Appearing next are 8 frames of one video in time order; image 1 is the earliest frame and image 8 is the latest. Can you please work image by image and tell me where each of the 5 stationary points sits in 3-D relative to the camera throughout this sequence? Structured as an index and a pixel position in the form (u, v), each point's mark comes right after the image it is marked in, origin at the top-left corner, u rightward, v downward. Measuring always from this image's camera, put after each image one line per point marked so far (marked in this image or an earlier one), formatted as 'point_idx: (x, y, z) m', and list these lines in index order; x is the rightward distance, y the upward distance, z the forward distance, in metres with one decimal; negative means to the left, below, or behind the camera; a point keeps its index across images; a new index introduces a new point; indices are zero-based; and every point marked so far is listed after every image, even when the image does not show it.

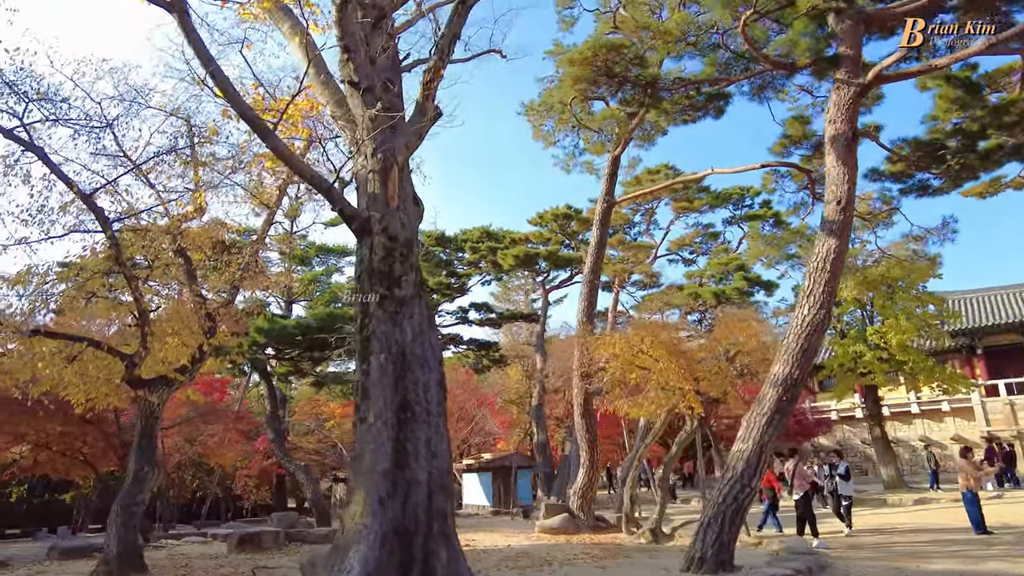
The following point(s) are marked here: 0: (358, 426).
0: (-1.2, -1.1, +5.1) m
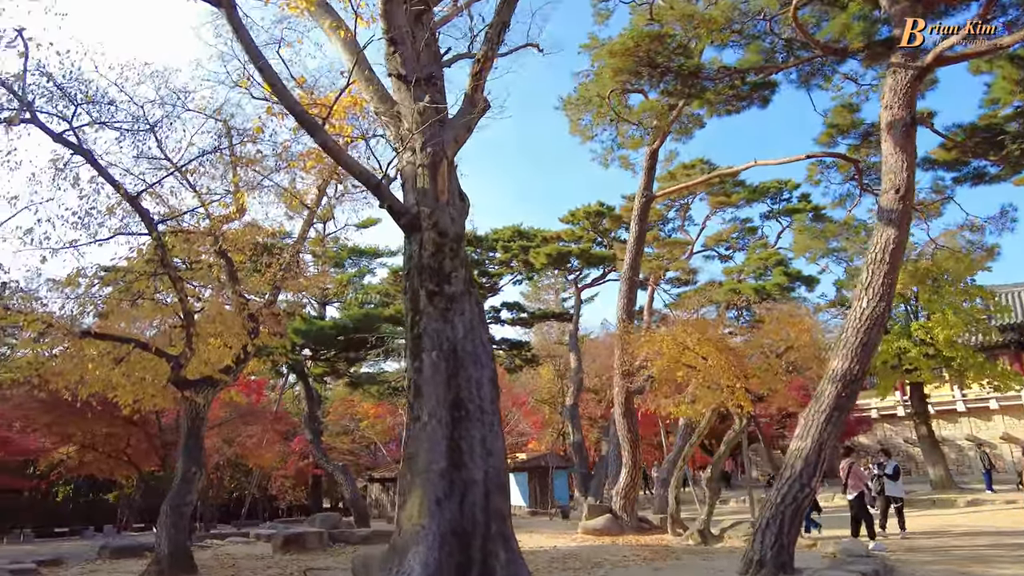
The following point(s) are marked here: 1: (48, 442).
0: (-0.8, -1.0, +5.0) m
1: (-12.1, -4.0, +17.0) m
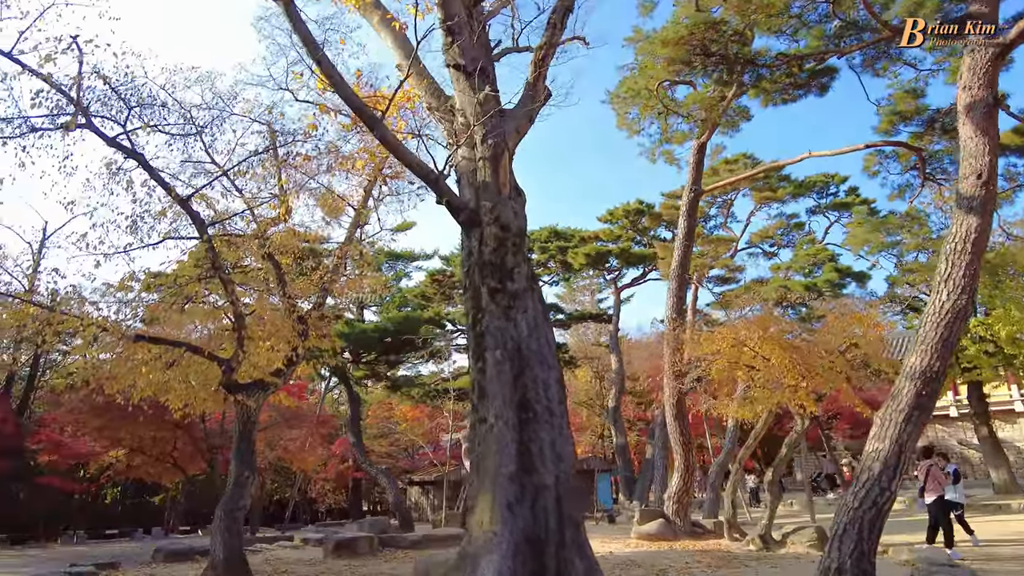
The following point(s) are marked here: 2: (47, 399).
0: (-0.3, -1.0, +4.8) m
1: (-11.0, -4.2, +17.3) m
2: (-14.1, -3.4, +19.7) m
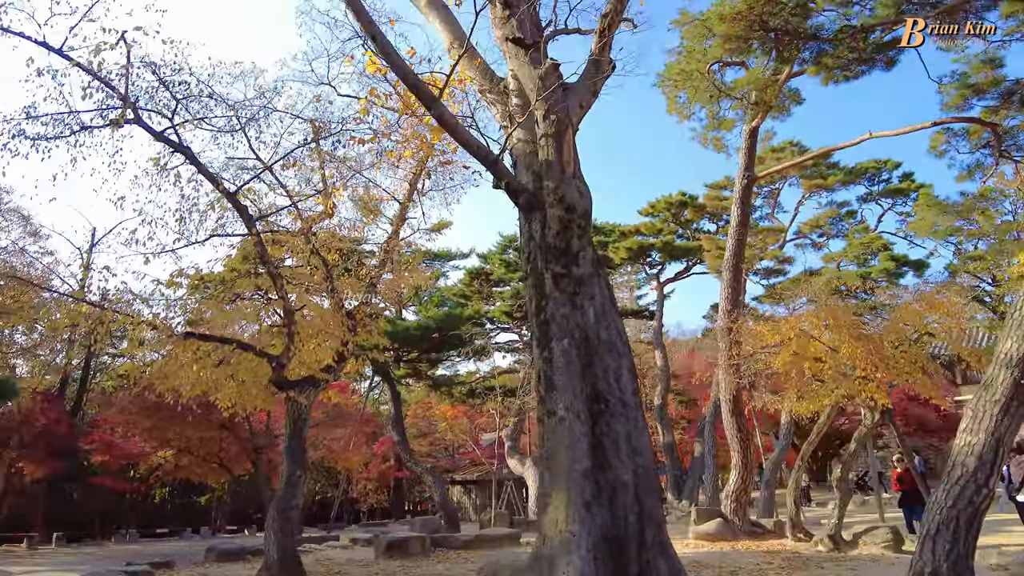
0: (+0.2, -0.9, +4.5) m
1: (-9.8, -4.3, +17.5) m
2: (-12.8, -3.5, +20.1) m
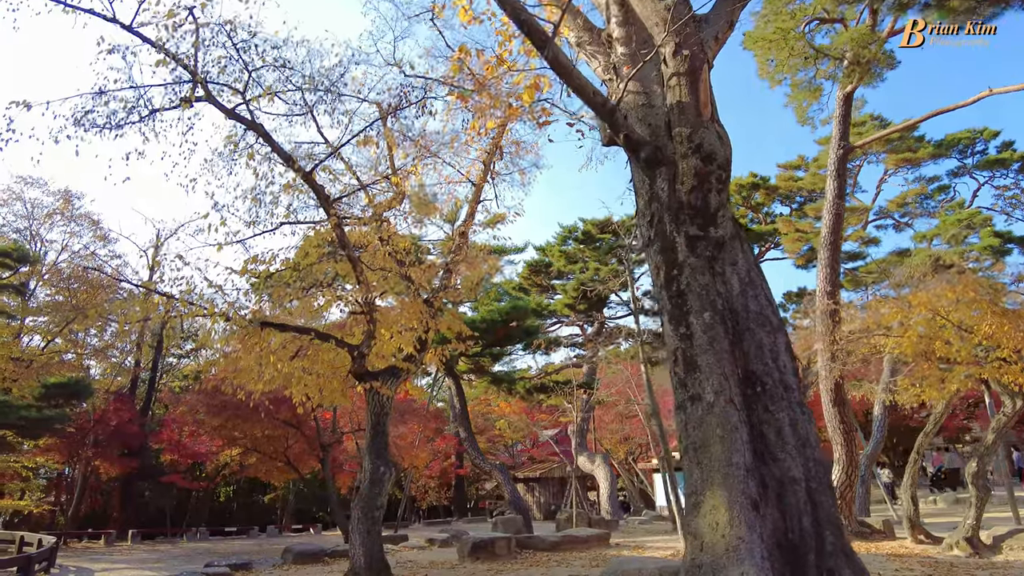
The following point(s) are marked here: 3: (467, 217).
0: (+1.0, -0.7, +3.8) m
1: (-8.0, -4.2, +17.6) m
2: (-10.8, -3.5, +20.3) m
3: (-0.6, +1.0, +9.0) m
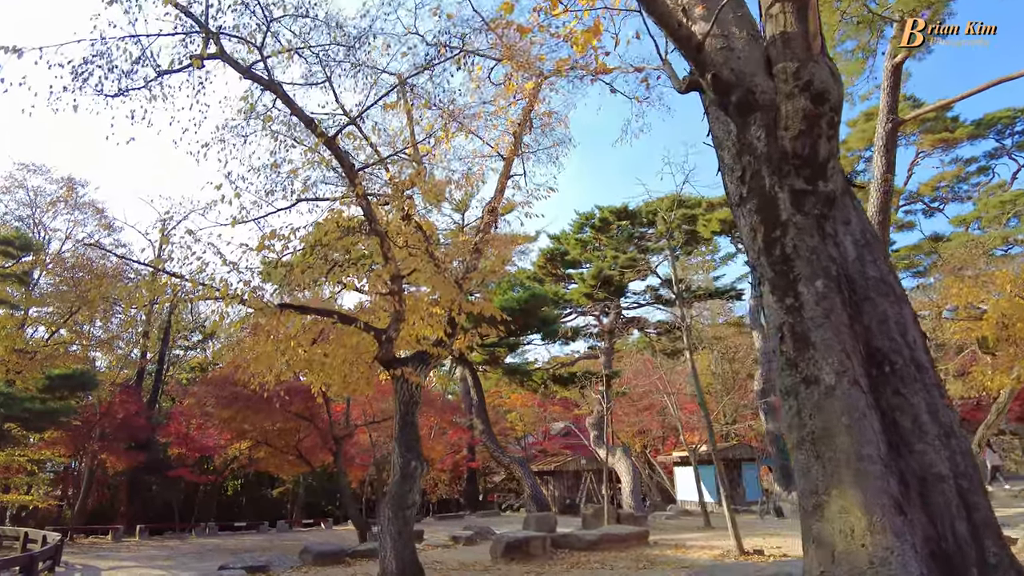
0: (+1.4, -0.5, +3.2) m
1: (-7.5, -3.9, +17.0) m
2: (-10.3, -3.2, +19.8) m
3: (-0.2, +1.2, +8.4) m
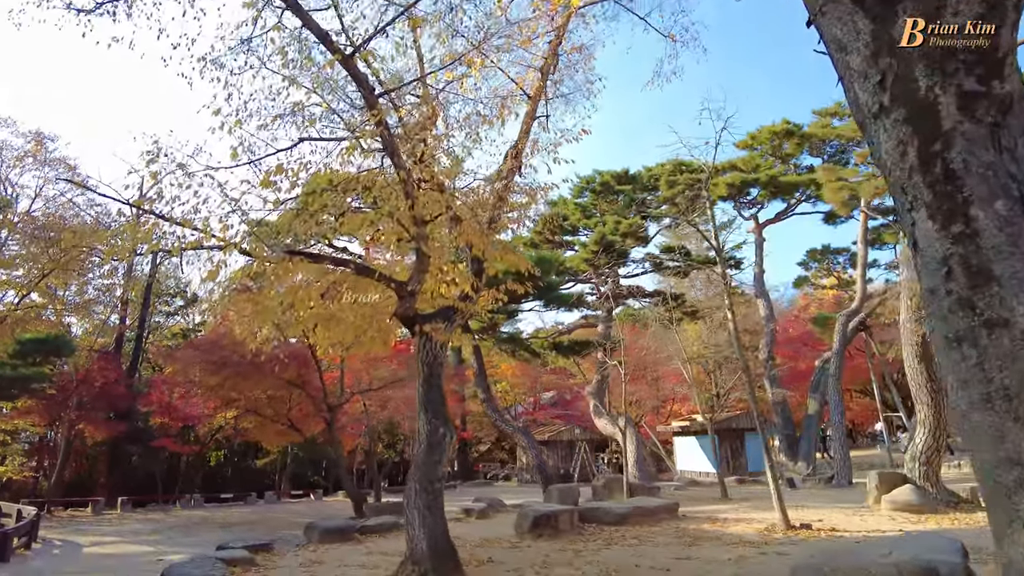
0: (+1.9, -0.2, +2.5) m
1: (-7.5, -2.9, +16.2) m
2: (-10.3, -2.1, +18.8) m
3: (+0.1, +1.8, +7.6) m
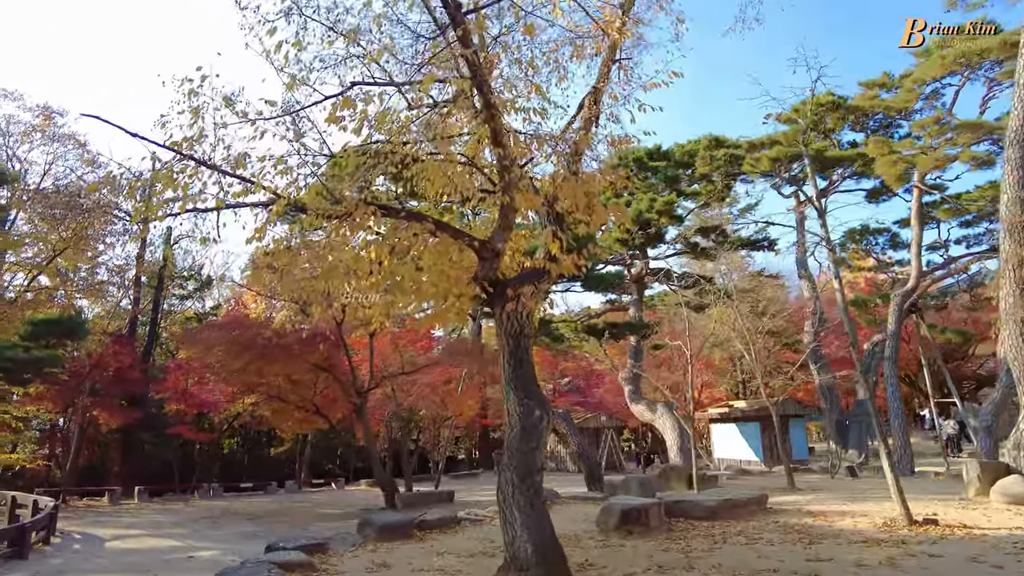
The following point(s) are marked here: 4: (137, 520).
0: (+2.7, +0.1, +1.7) m
1: (-6.6, -2.5, +15.5) m
2: (-9.5, -1.5, +18.1) m
3: (+0.9, +2.1, +6.7) m
4: (-7.0, -4.3, +12.1) m
